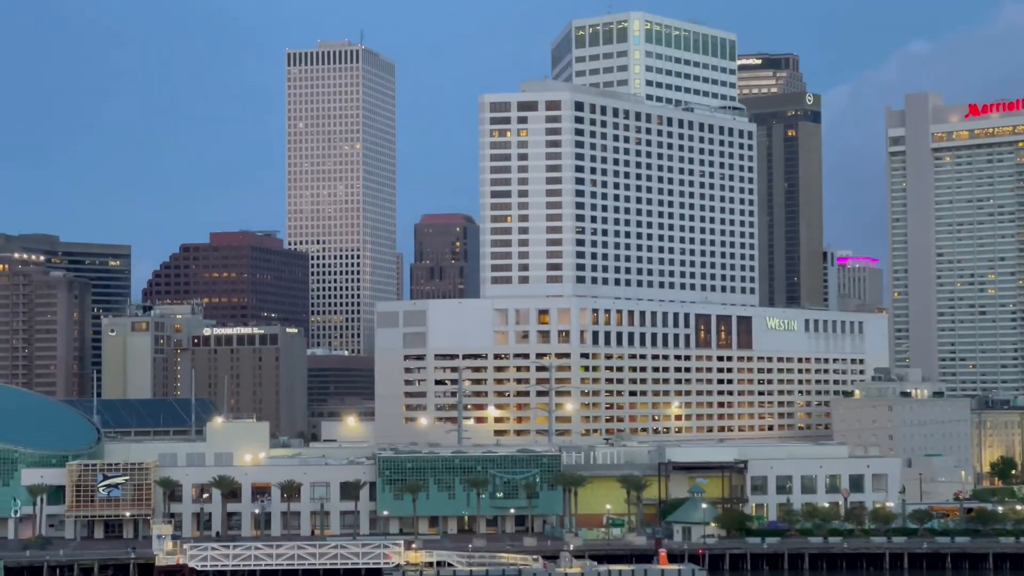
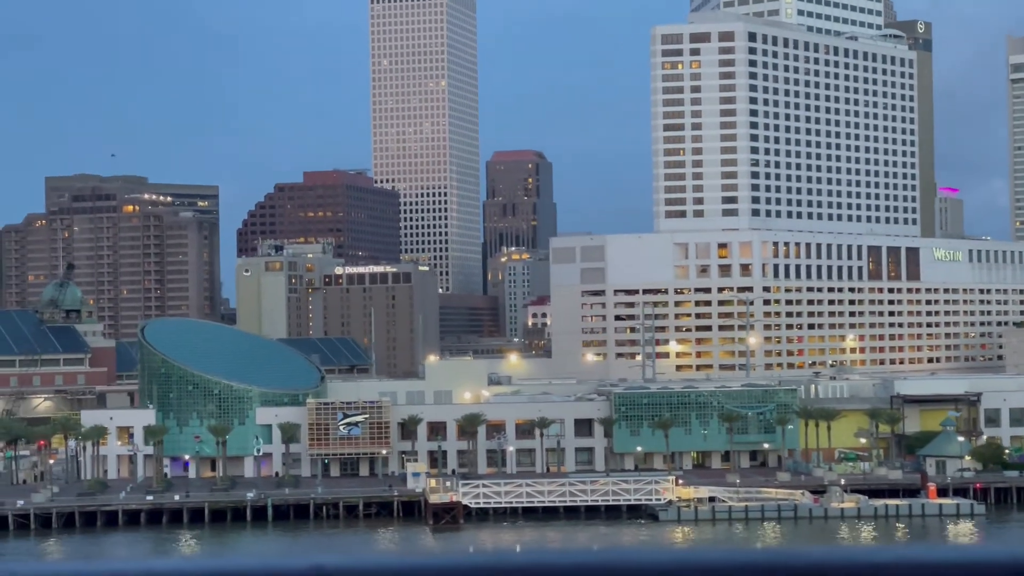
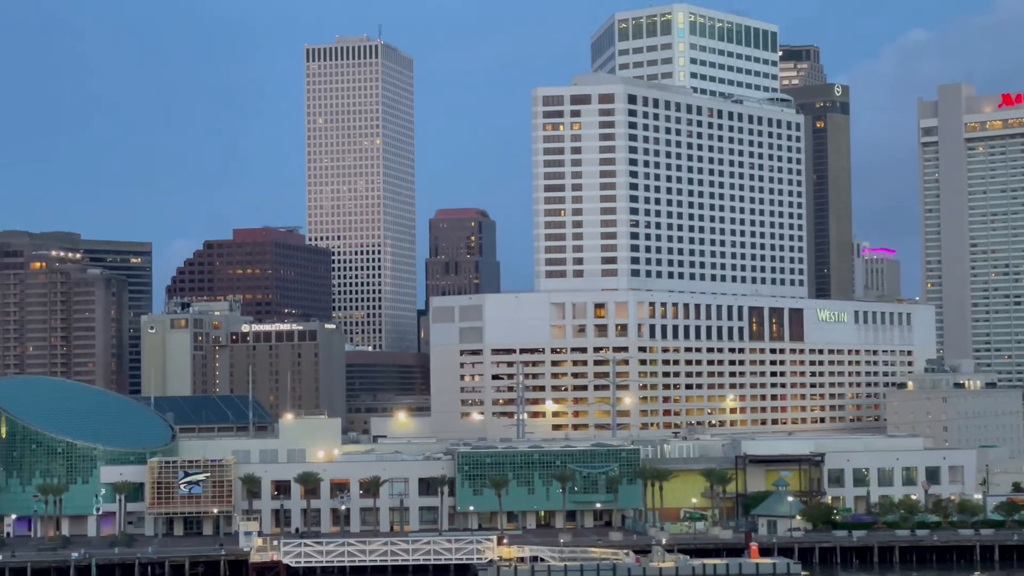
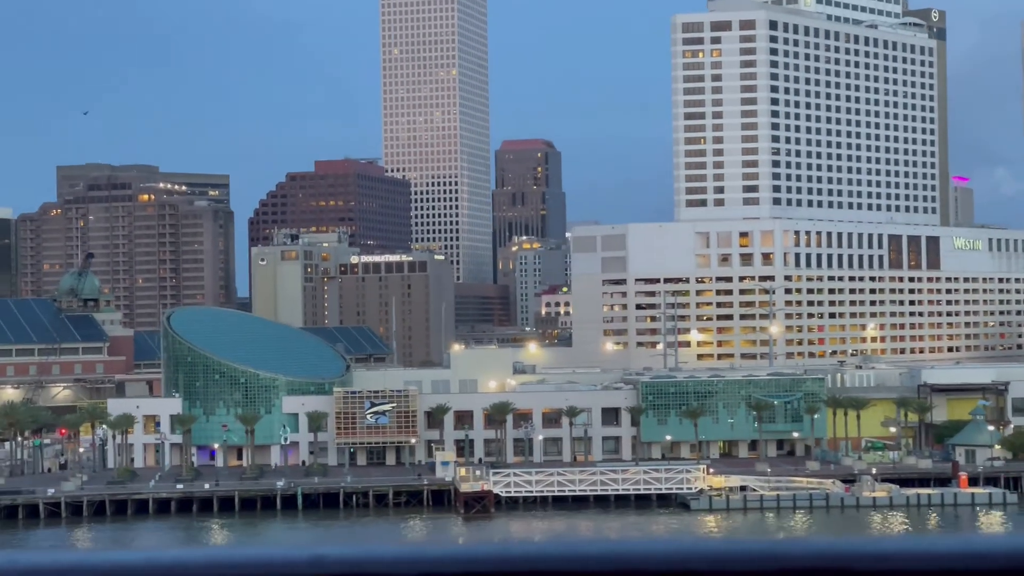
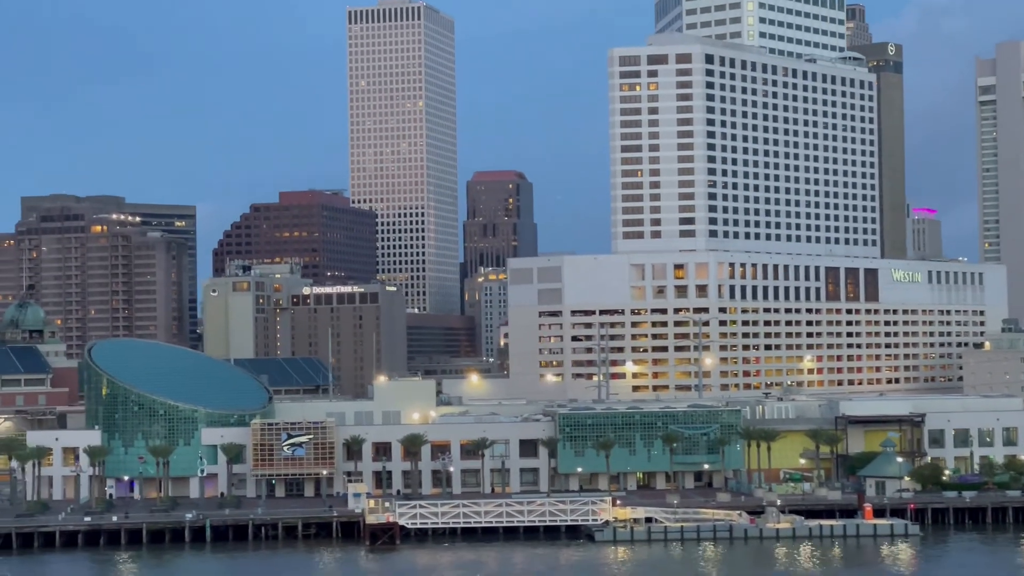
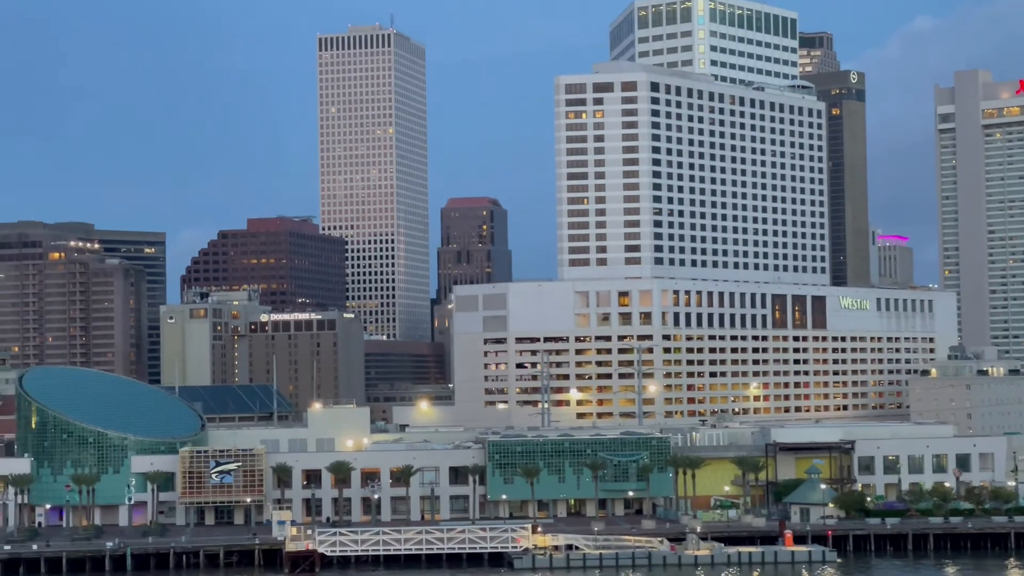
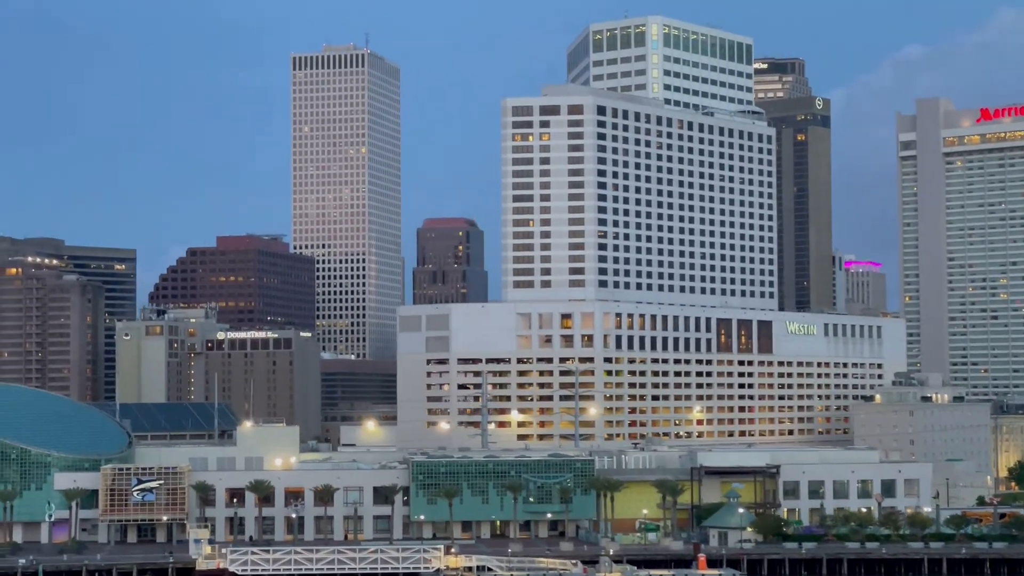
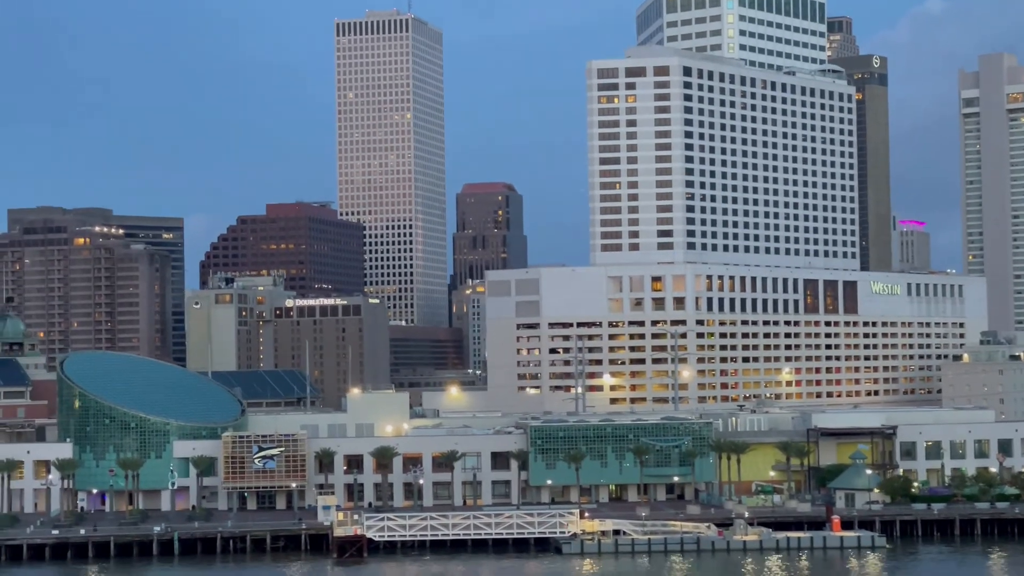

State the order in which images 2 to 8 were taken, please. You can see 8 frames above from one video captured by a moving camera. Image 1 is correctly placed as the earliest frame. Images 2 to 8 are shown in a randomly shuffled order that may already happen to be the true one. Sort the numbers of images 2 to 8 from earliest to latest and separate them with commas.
7, 3, 6, 8, 5, 2, 4
